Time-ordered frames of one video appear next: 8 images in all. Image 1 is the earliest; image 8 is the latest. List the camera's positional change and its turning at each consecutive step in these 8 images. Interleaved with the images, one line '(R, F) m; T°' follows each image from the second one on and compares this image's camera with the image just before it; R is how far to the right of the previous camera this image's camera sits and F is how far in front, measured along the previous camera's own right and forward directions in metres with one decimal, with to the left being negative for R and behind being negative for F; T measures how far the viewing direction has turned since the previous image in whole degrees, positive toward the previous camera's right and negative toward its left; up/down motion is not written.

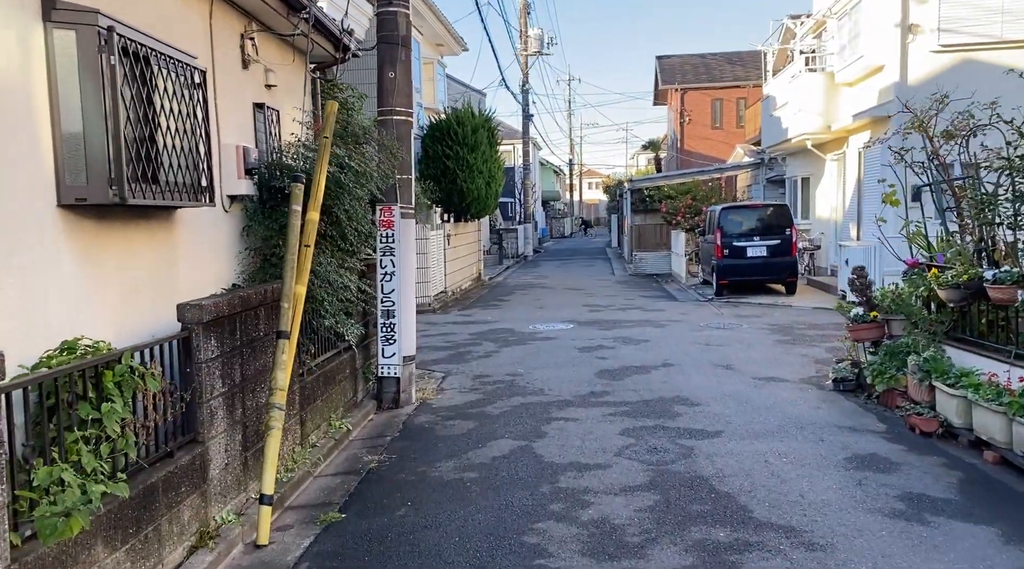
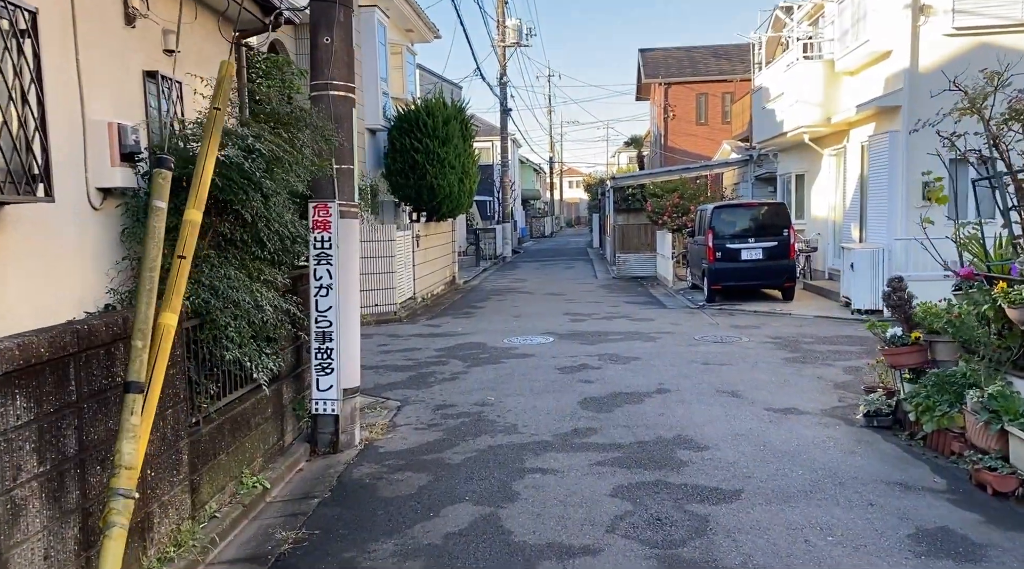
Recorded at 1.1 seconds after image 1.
(+0.1, +1.5) m; +1°
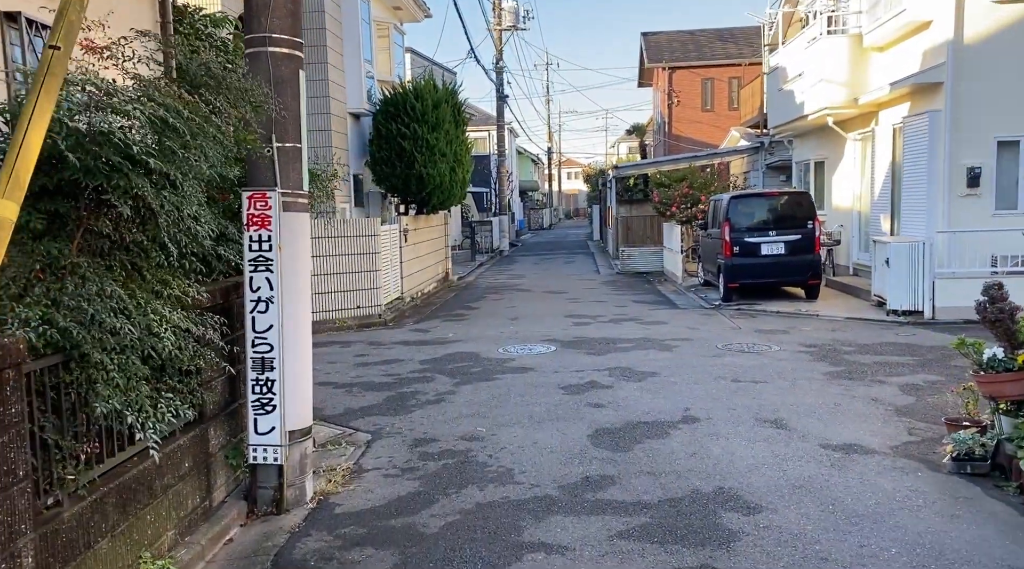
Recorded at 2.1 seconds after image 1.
(0.0, +1.5) m; 0°
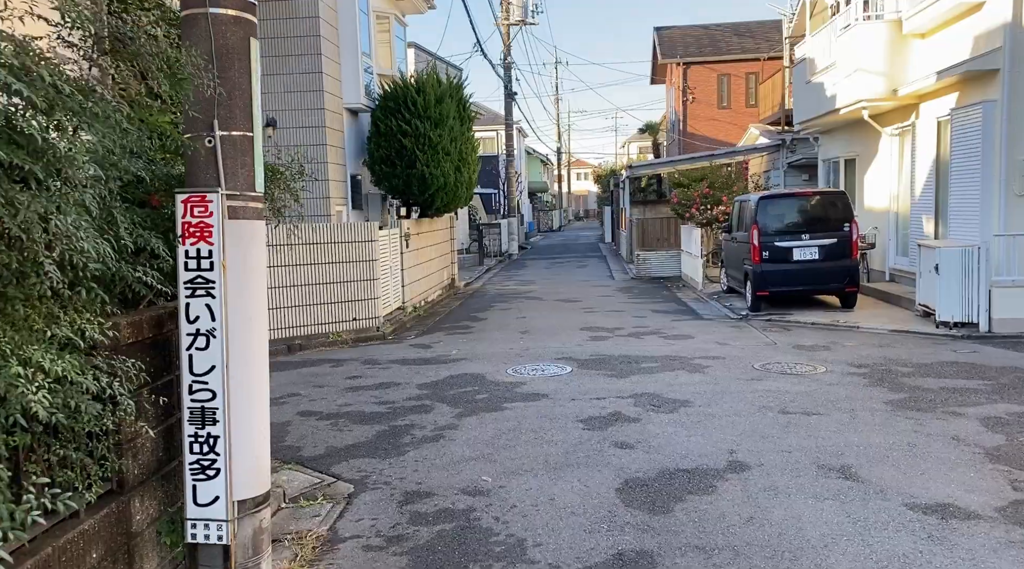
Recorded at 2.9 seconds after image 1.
(0.0, +1.2) m; -1°
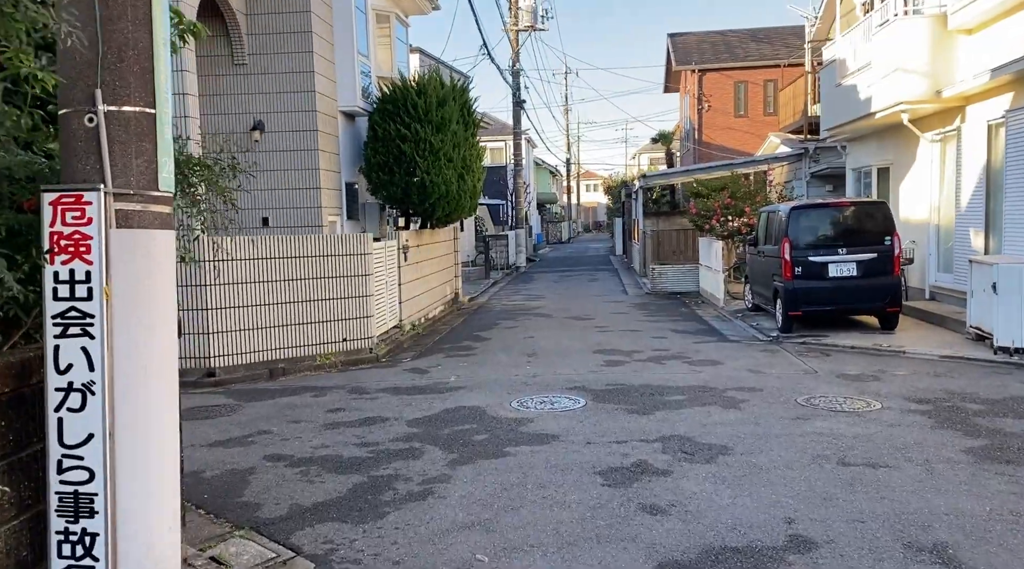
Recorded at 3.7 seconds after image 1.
(0.0, +1.2) m; -1°
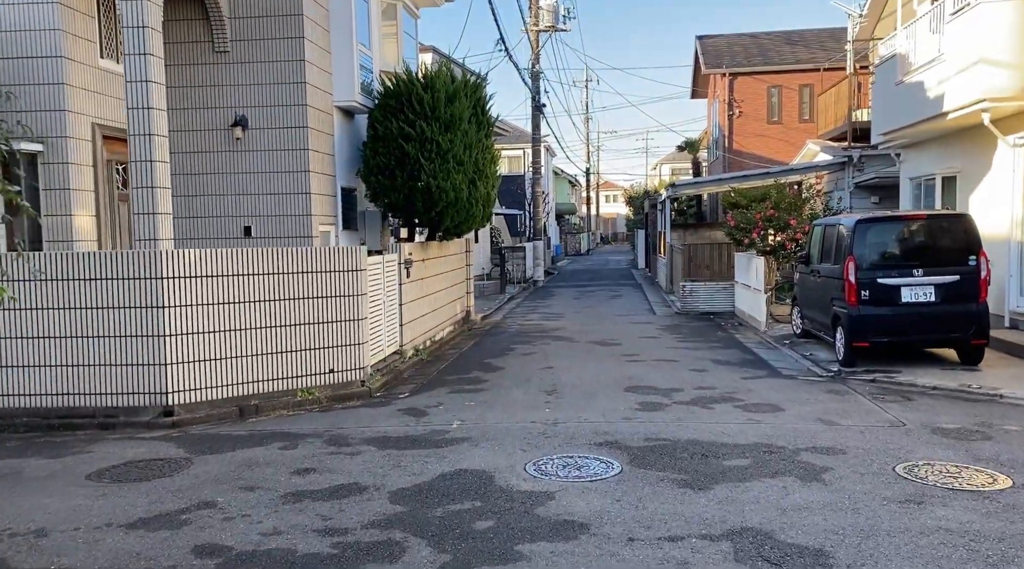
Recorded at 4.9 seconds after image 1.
(0.0, +1.8) m; -1°
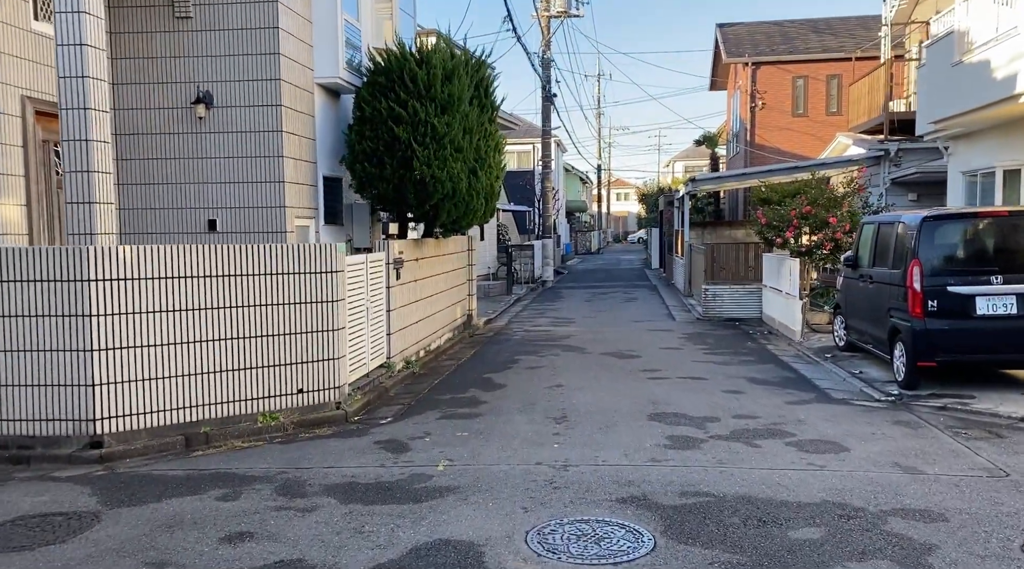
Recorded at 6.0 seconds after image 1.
(+0.1, +1.6) m; -1°
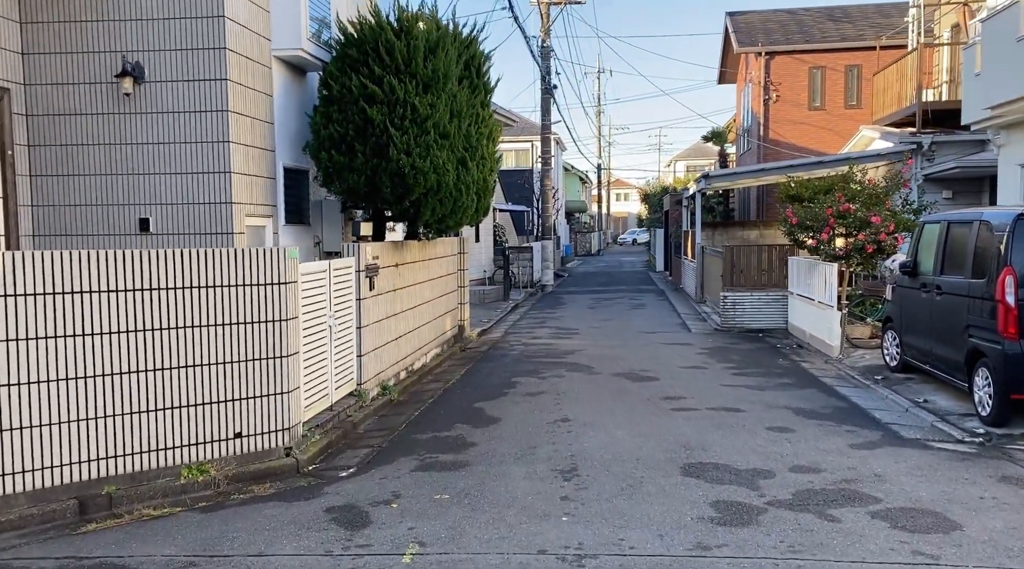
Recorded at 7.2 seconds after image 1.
(0.0, +1.8) m; 0°
